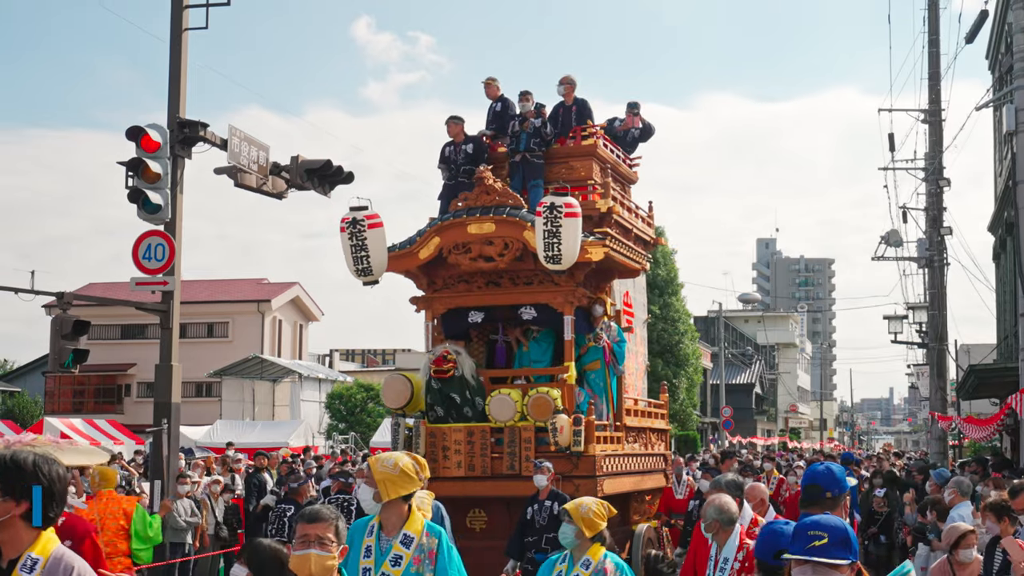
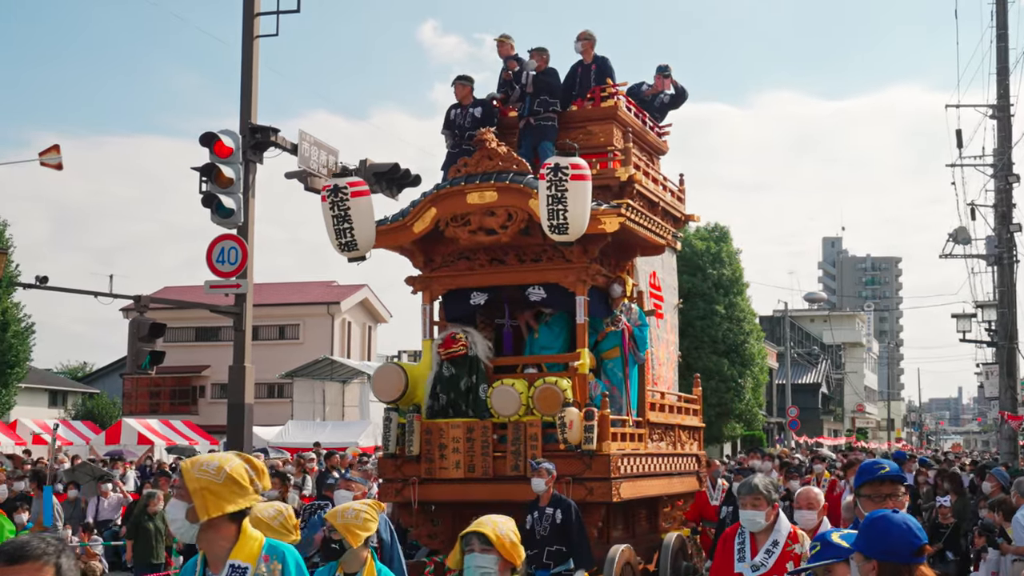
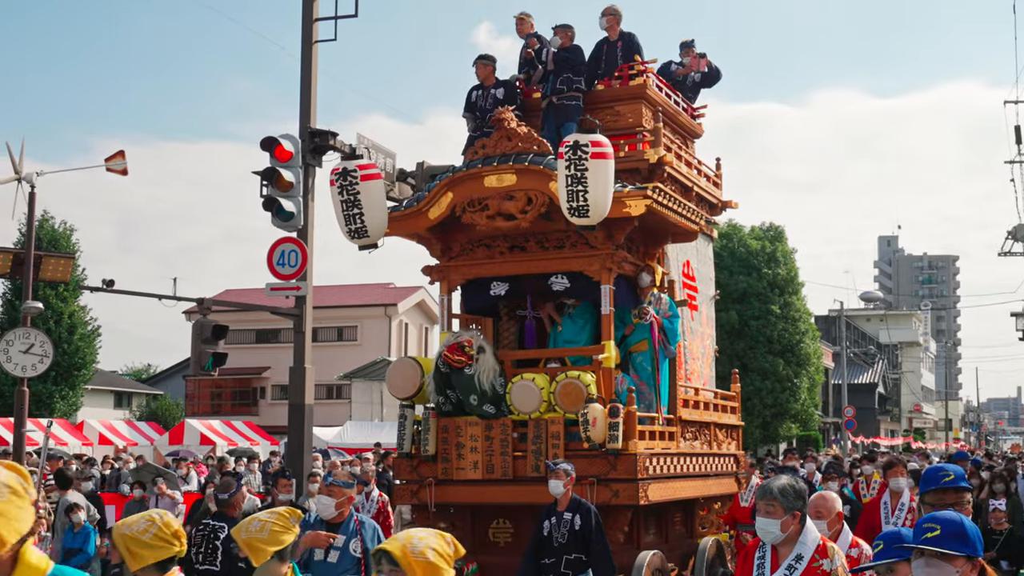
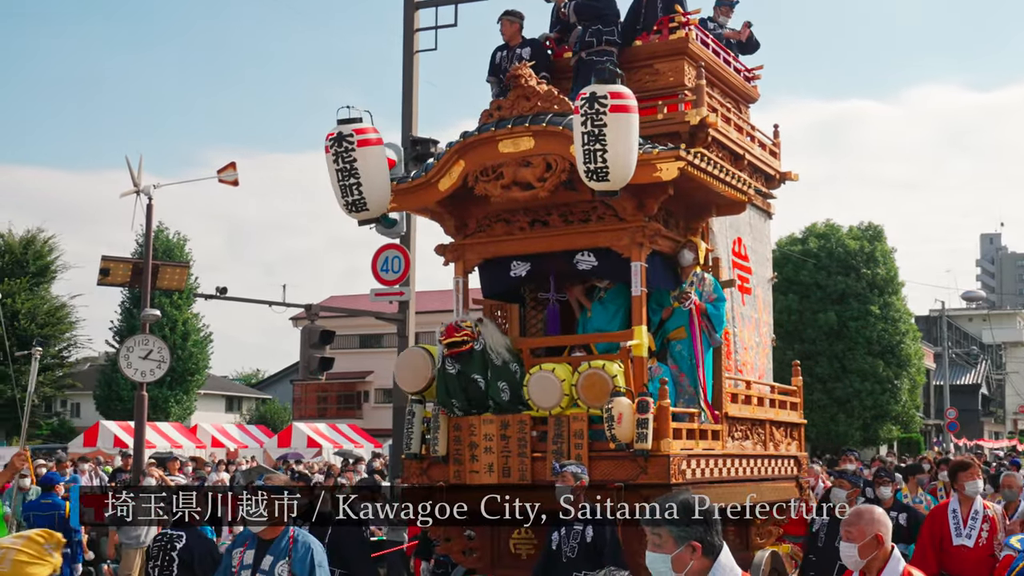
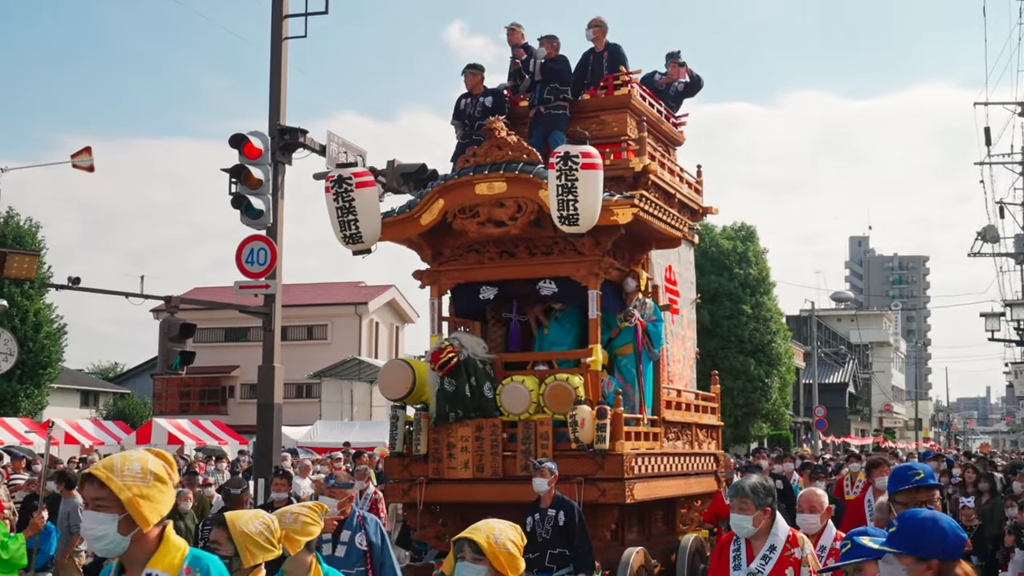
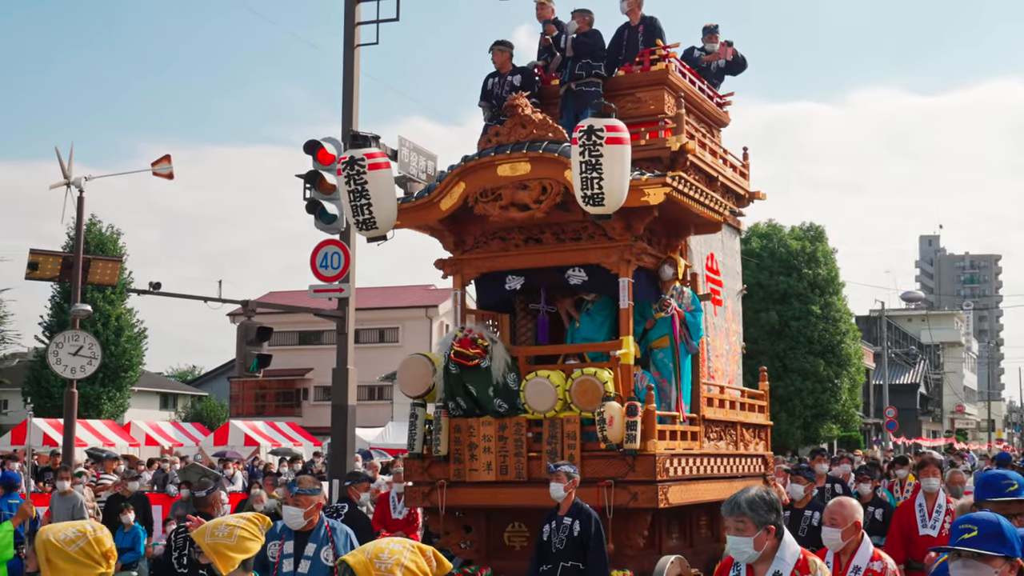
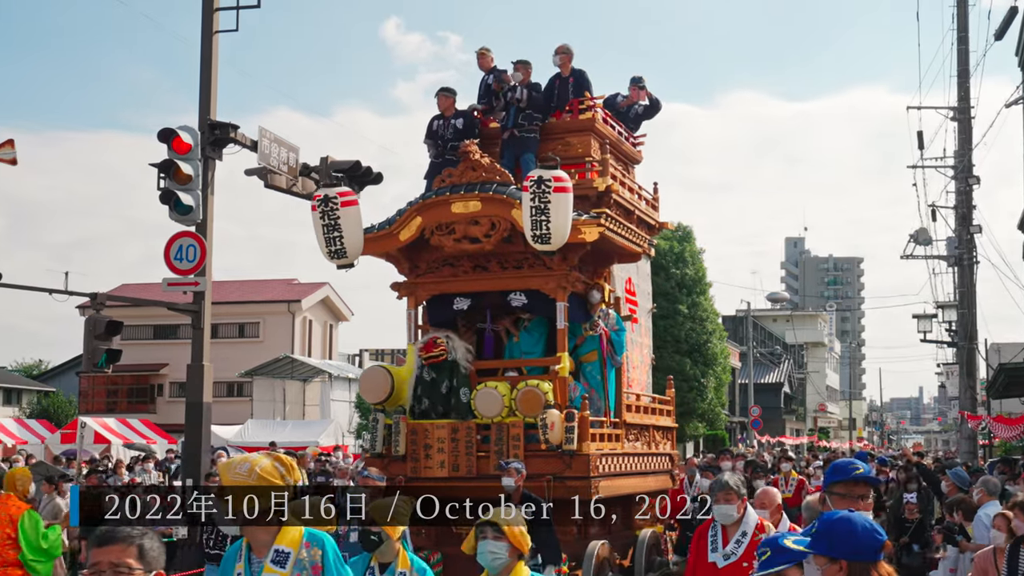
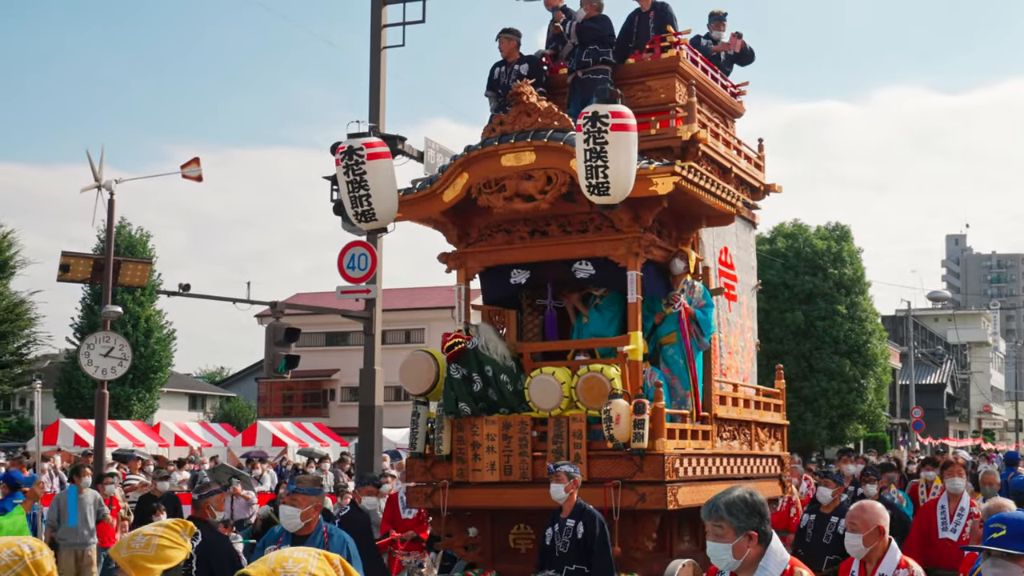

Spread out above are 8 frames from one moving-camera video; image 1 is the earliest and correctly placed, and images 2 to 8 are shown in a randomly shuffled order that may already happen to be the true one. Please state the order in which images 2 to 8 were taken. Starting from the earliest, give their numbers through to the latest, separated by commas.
7, 2, 5, 3, 6, 8, 4
